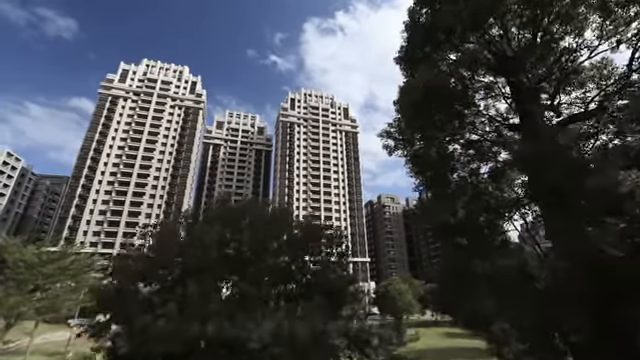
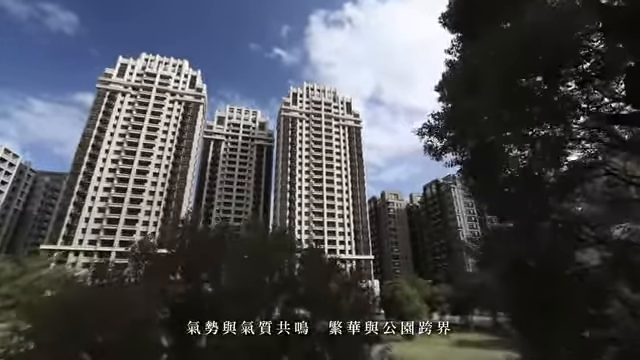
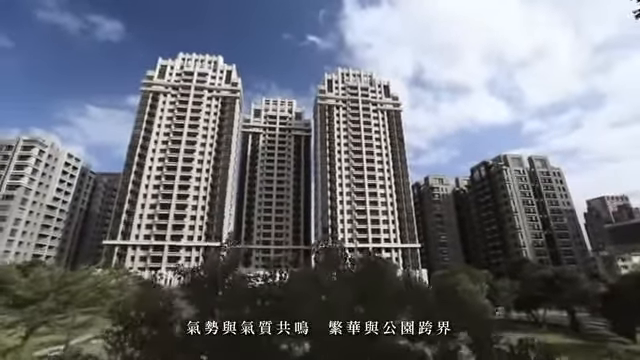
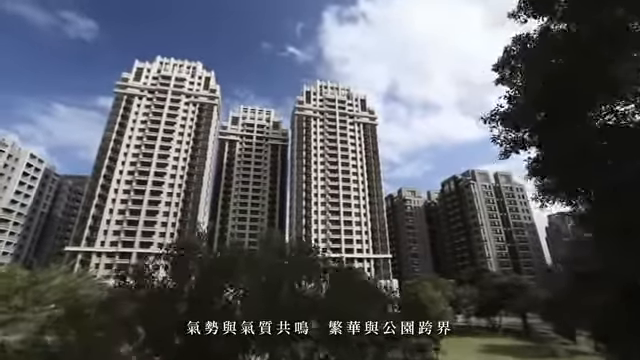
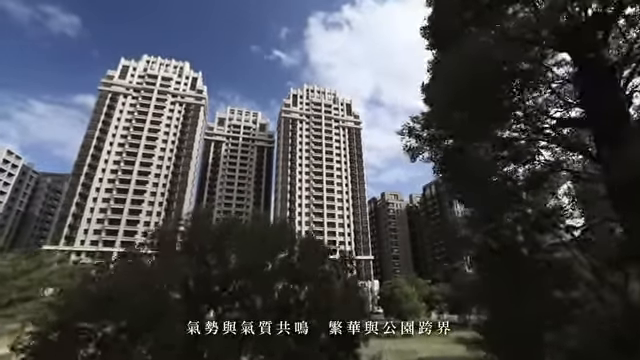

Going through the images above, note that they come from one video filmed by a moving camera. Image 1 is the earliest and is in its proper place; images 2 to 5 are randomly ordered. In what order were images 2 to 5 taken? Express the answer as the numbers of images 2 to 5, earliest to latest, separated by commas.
5, 2, 4, 3
